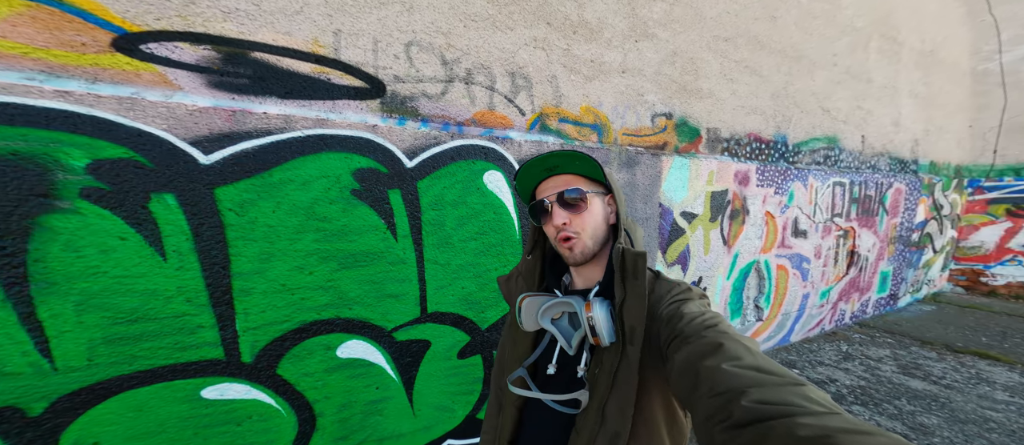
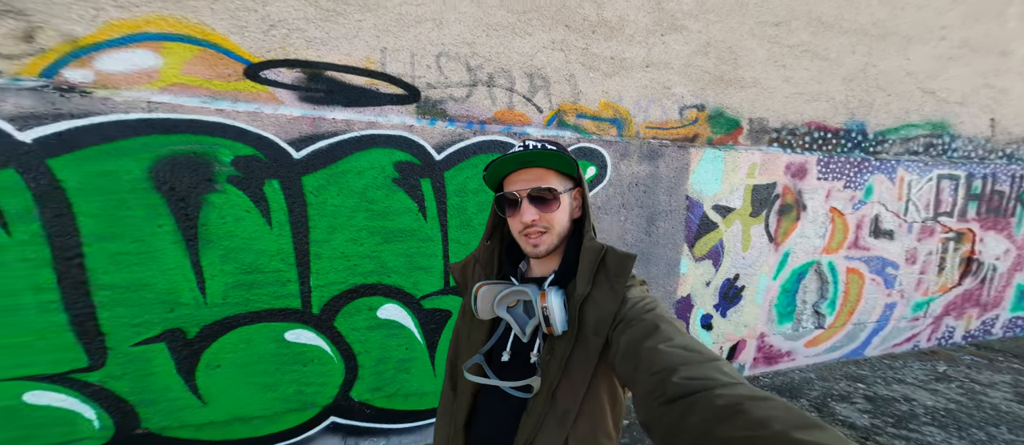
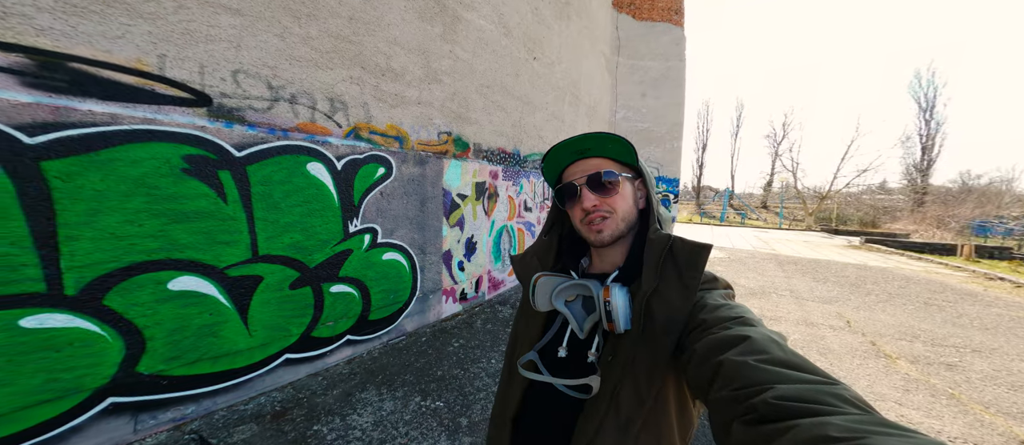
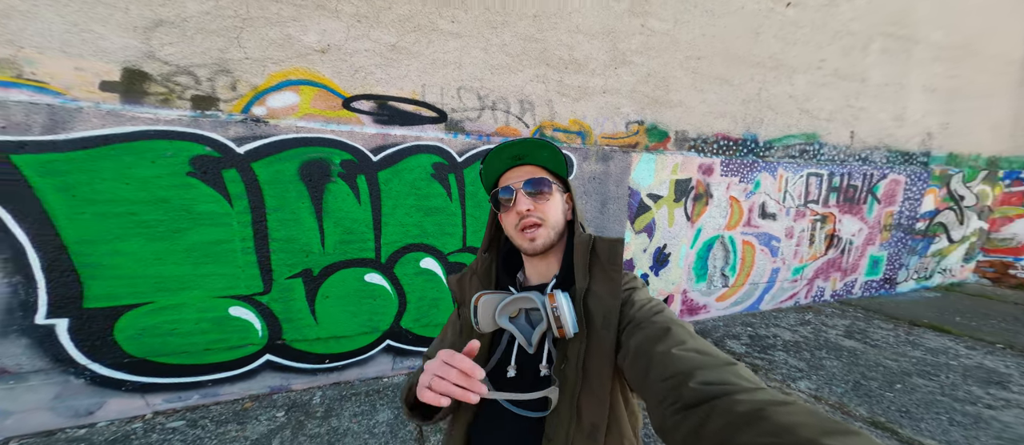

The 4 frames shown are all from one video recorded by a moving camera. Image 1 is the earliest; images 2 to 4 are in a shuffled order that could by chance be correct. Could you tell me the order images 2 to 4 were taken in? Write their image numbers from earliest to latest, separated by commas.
2, 4, 3
